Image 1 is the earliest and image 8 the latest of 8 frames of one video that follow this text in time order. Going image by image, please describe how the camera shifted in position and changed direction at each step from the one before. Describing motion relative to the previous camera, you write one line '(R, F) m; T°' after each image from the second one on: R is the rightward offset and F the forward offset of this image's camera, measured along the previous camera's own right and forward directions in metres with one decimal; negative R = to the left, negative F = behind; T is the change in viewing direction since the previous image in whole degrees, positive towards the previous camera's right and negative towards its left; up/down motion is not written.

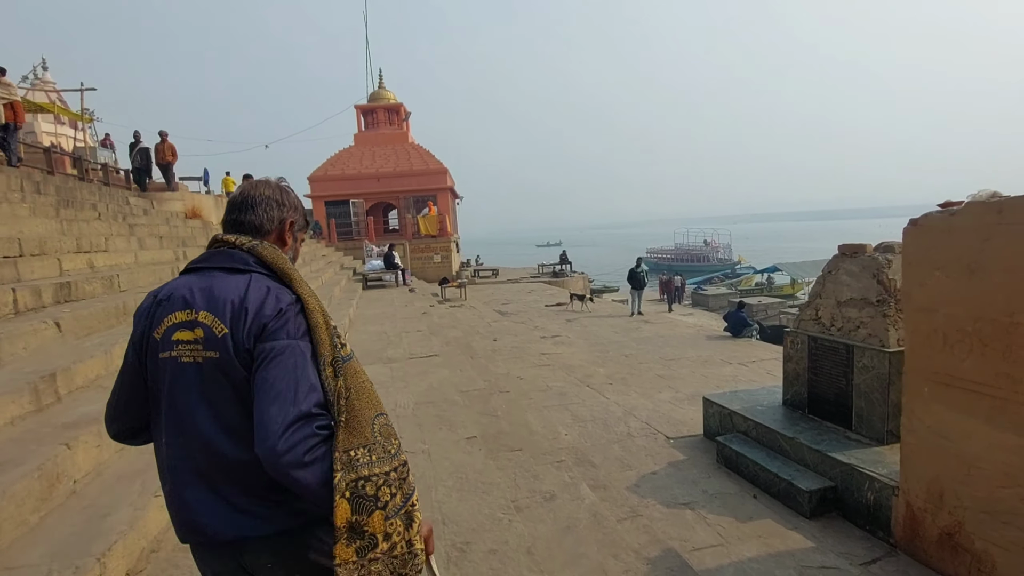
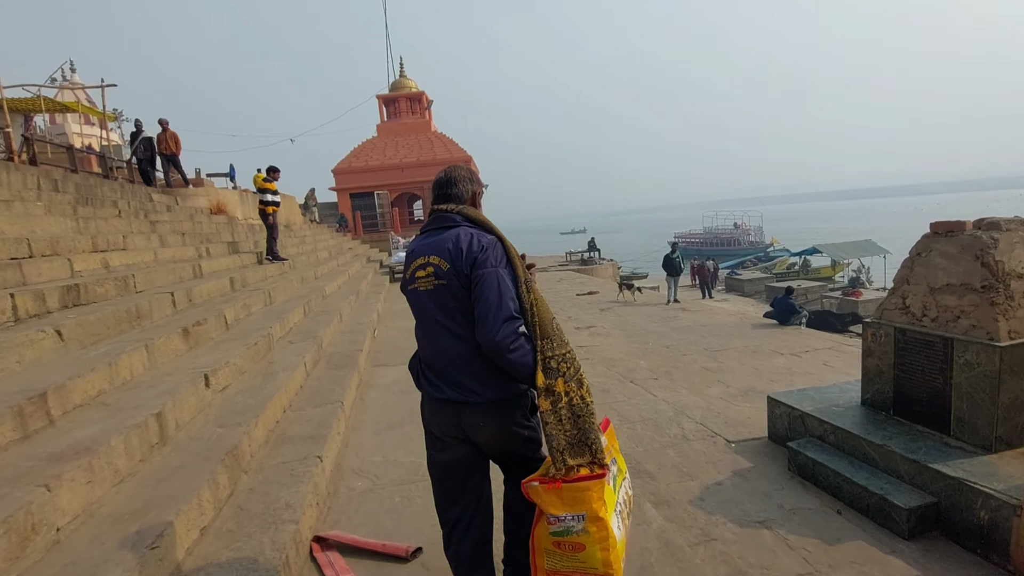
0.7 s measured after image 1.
(-0.1, +0.4) m; -3°
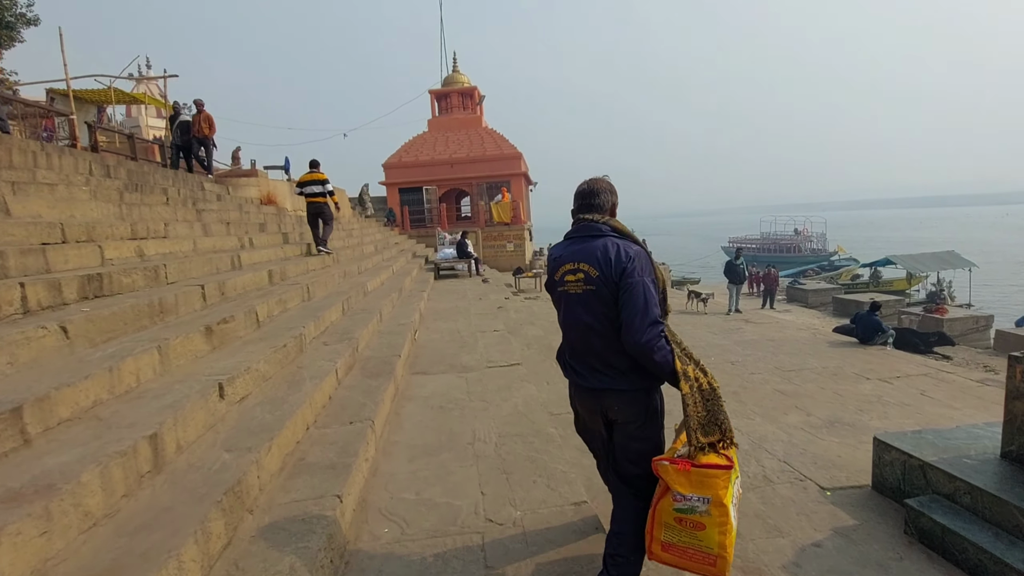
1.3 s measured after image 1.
(-0.1, +0.5) m; -5°
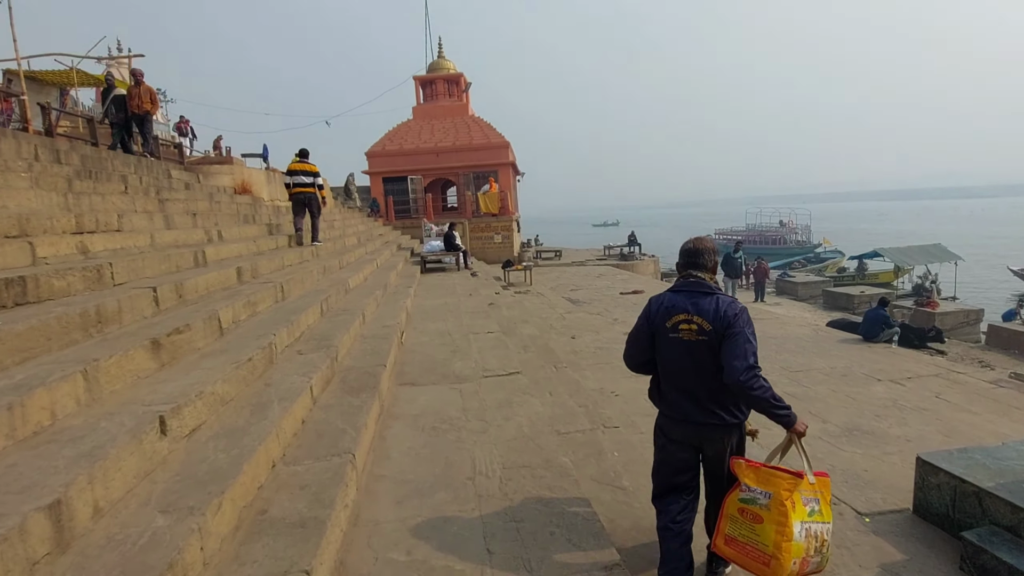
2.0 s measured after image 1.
(-0.1, +0.5) m; +2°
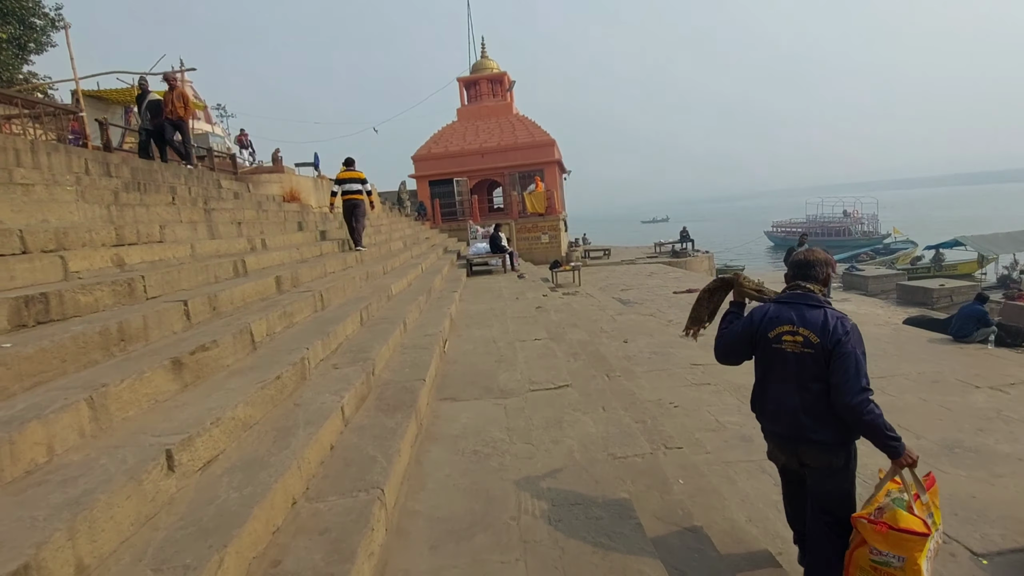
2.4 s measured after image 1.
(0.0, +0.3) m; -5°
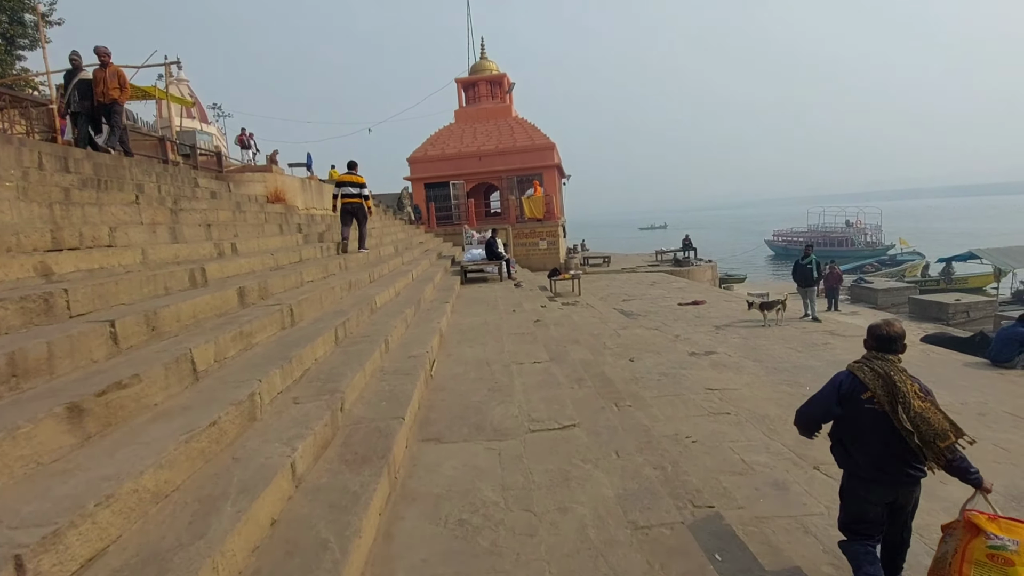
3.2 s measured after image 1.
(0.0, +0.6) m; 0°
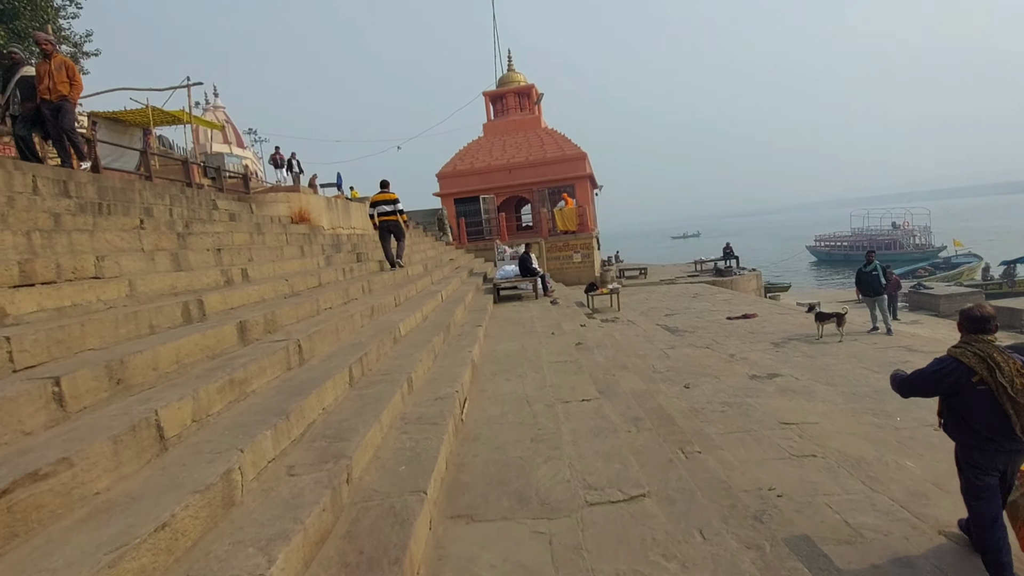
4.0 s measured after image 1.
(-0.1, +0.6) m; -3°
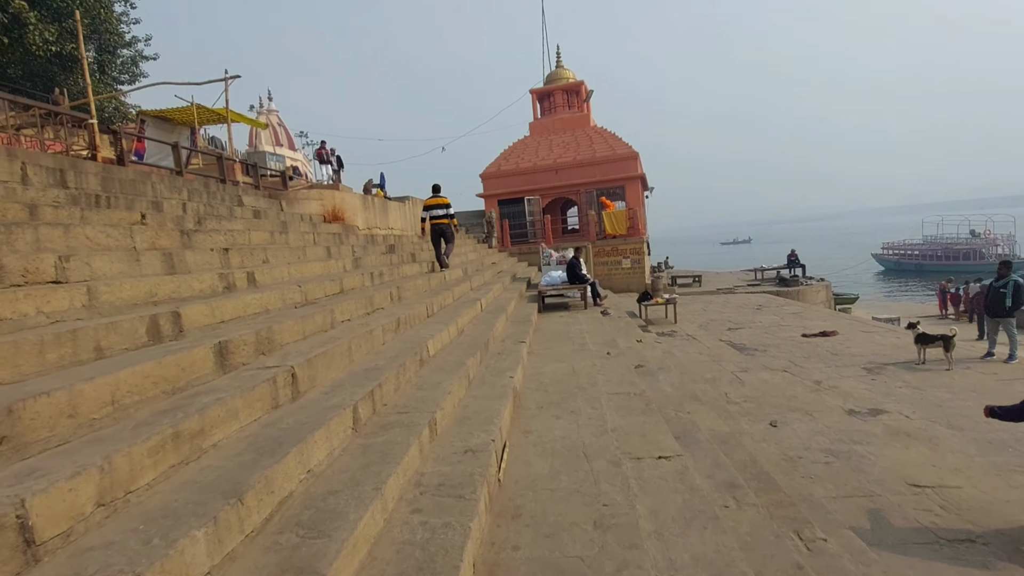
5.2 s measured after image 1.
(-0.1, +0.9) m; -4°
